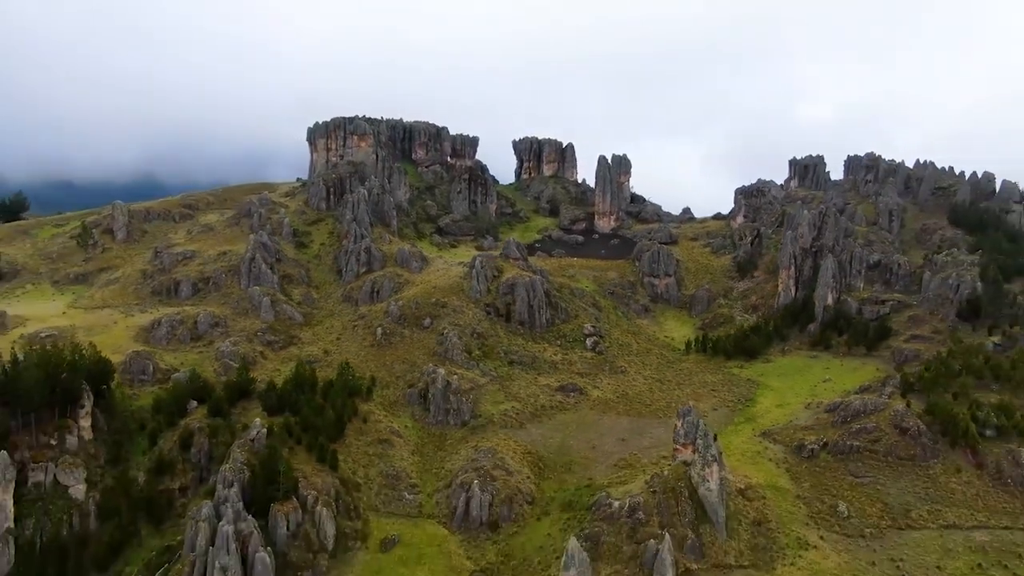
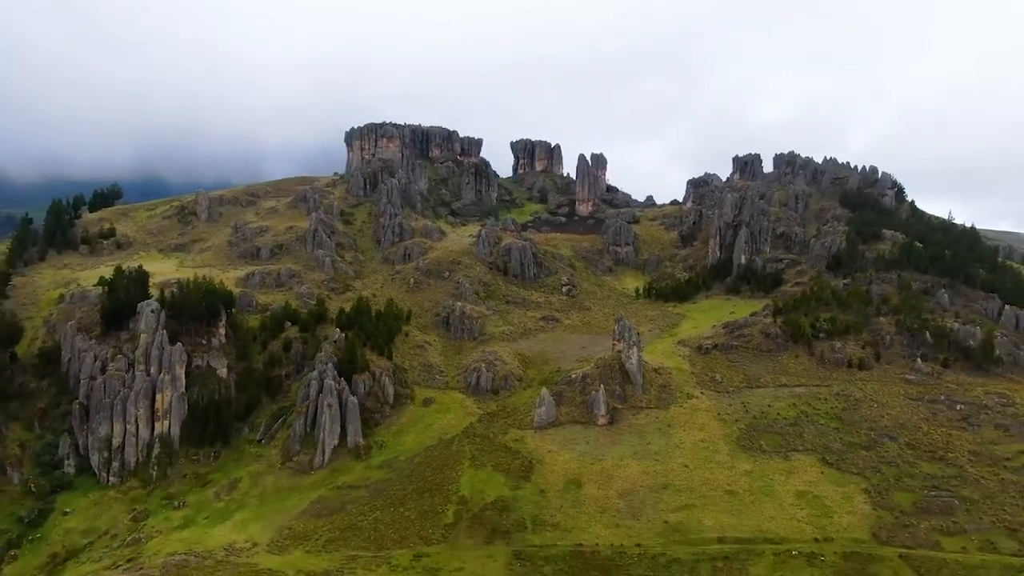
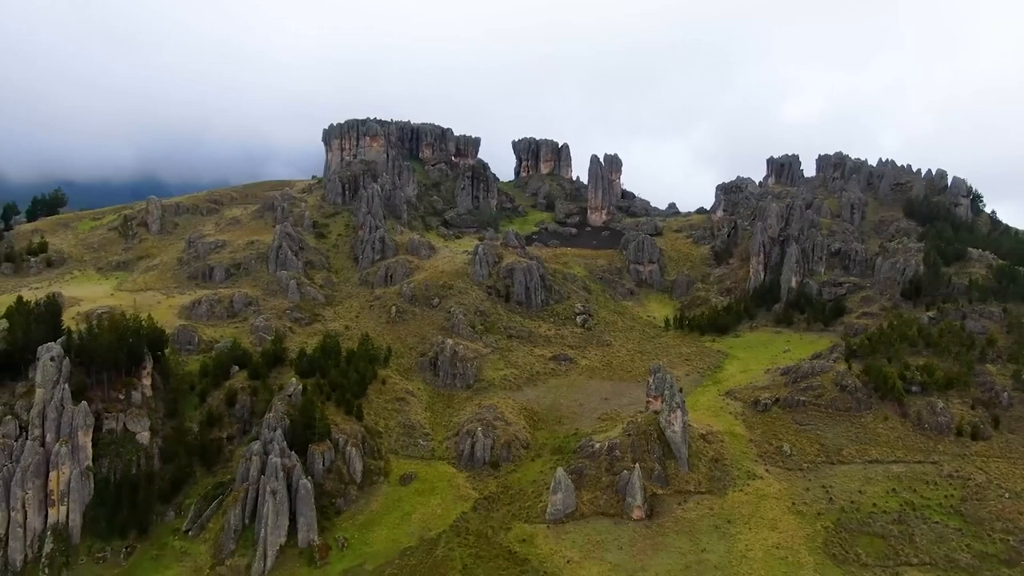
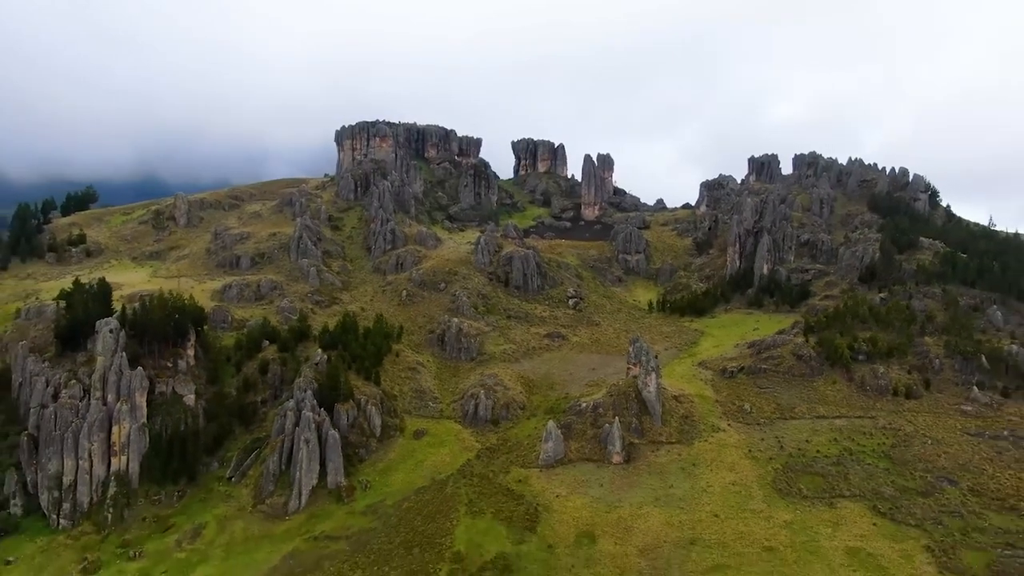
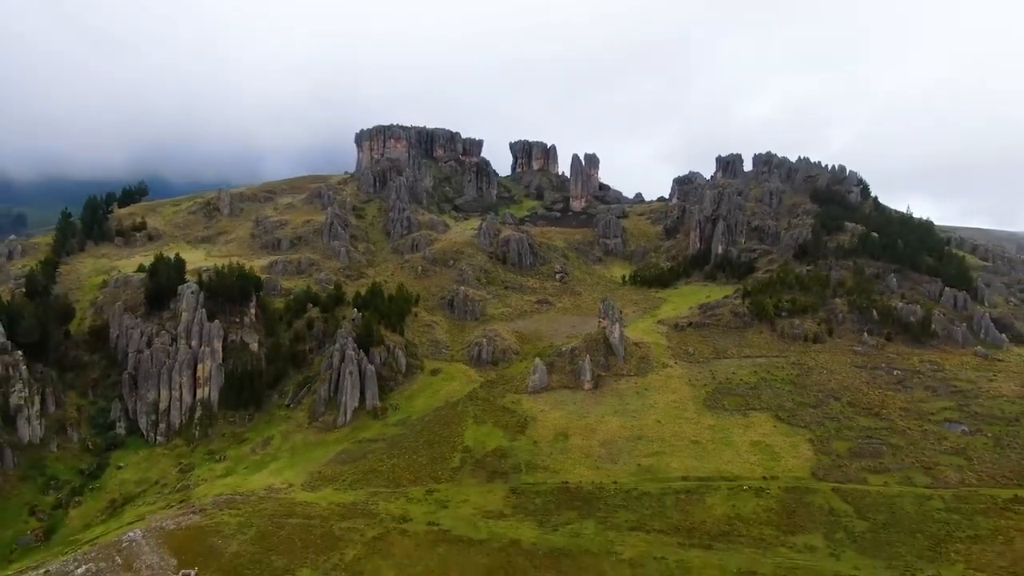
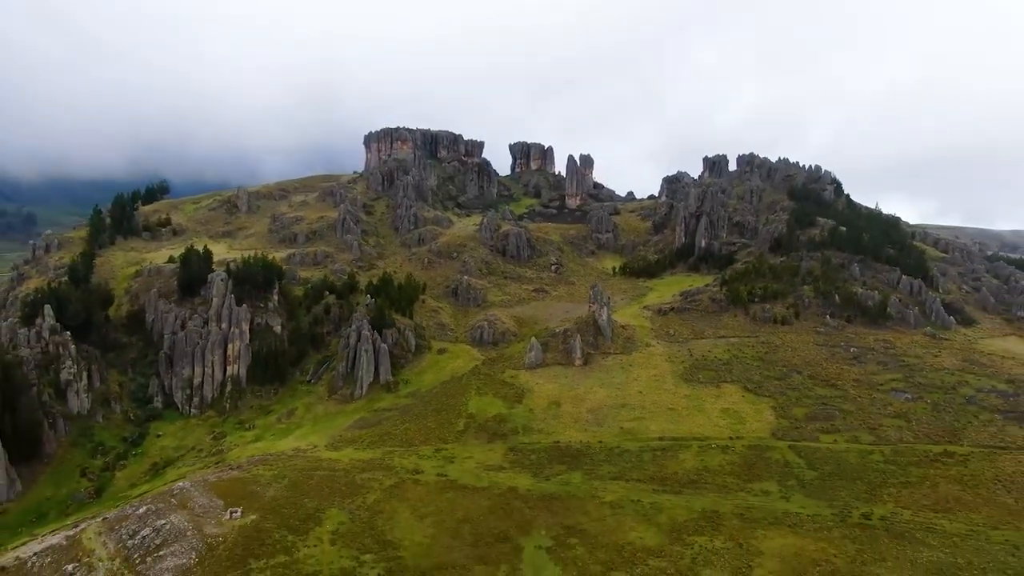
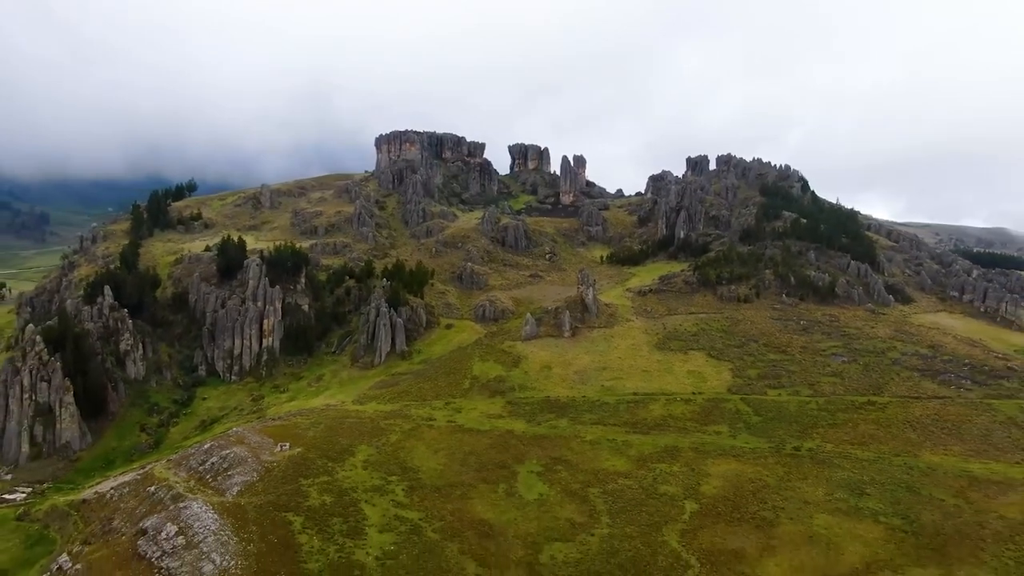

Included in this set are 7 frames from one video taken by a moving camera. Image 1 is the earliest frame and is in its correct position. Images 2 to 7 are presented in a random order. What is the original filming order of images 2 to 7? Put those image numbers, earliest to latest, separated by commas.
3, 4, 2, 5, 6, 7
